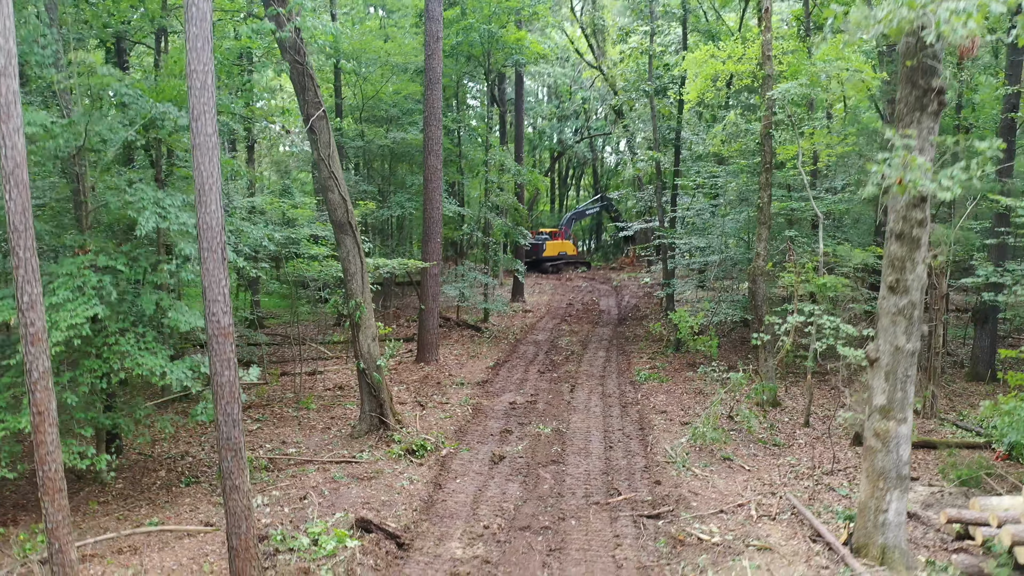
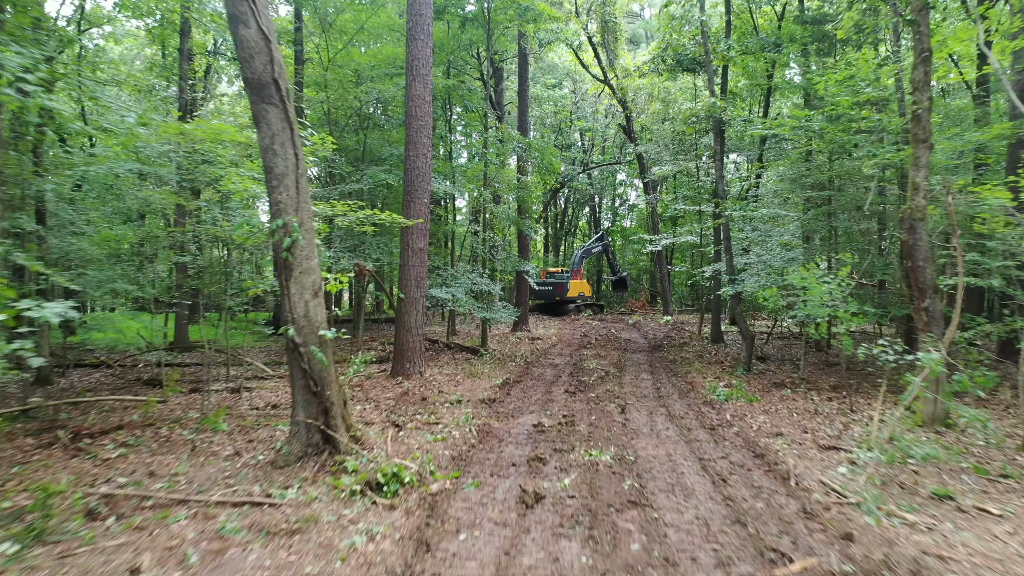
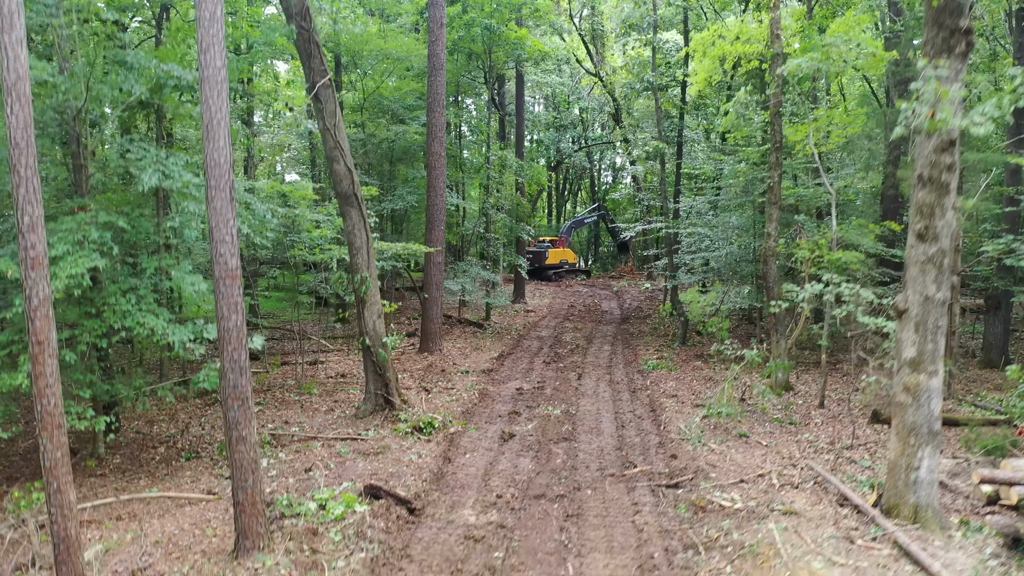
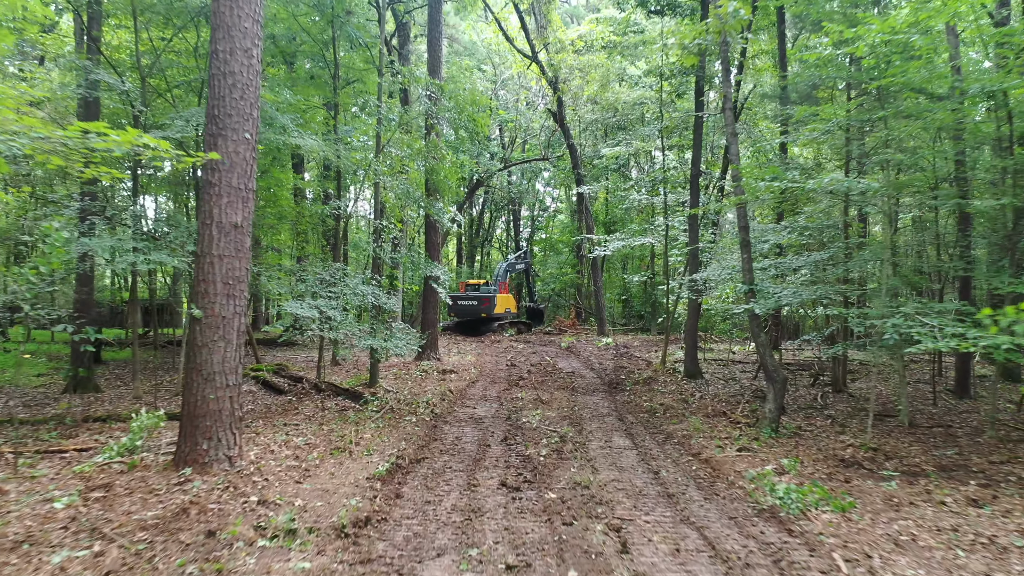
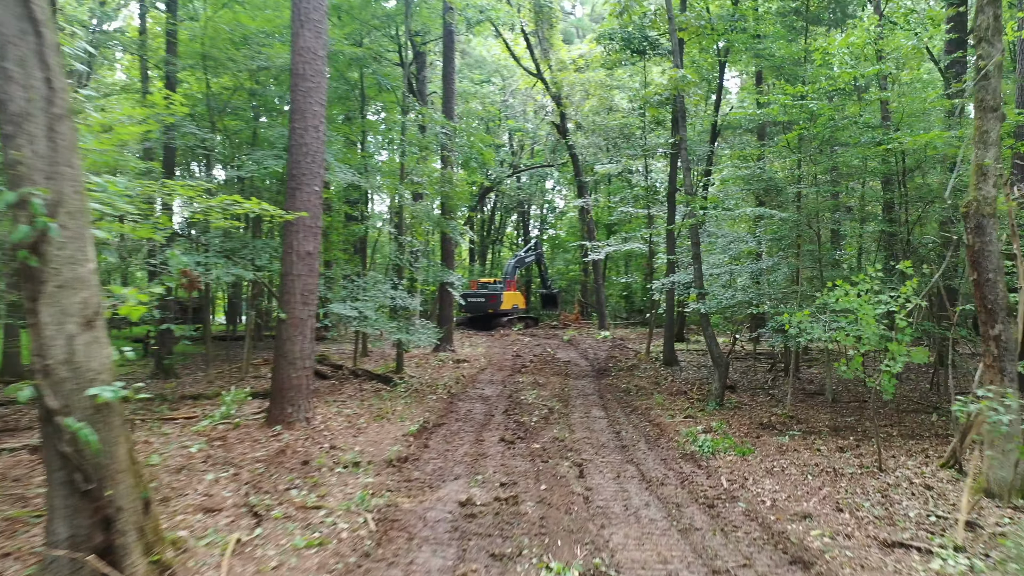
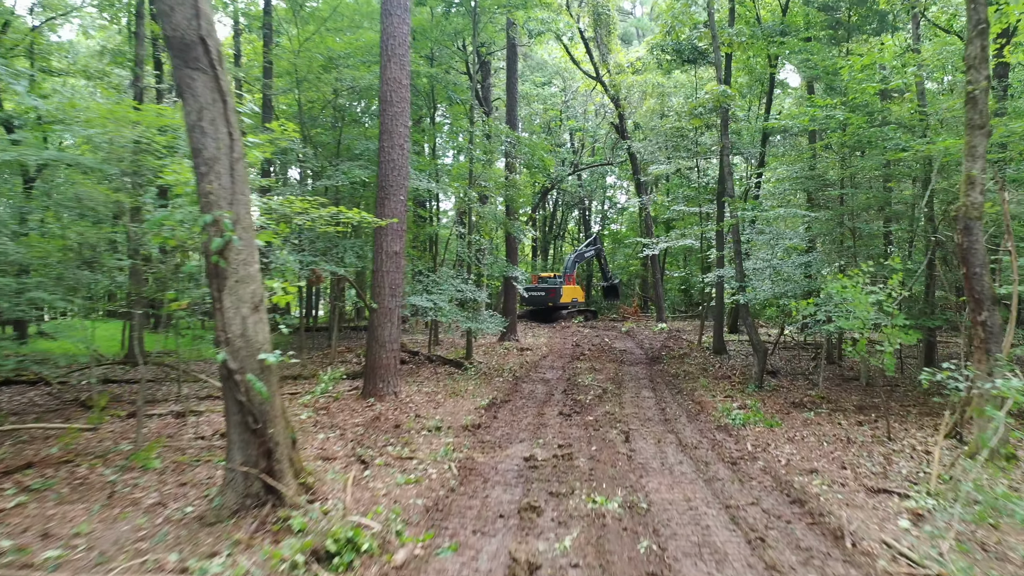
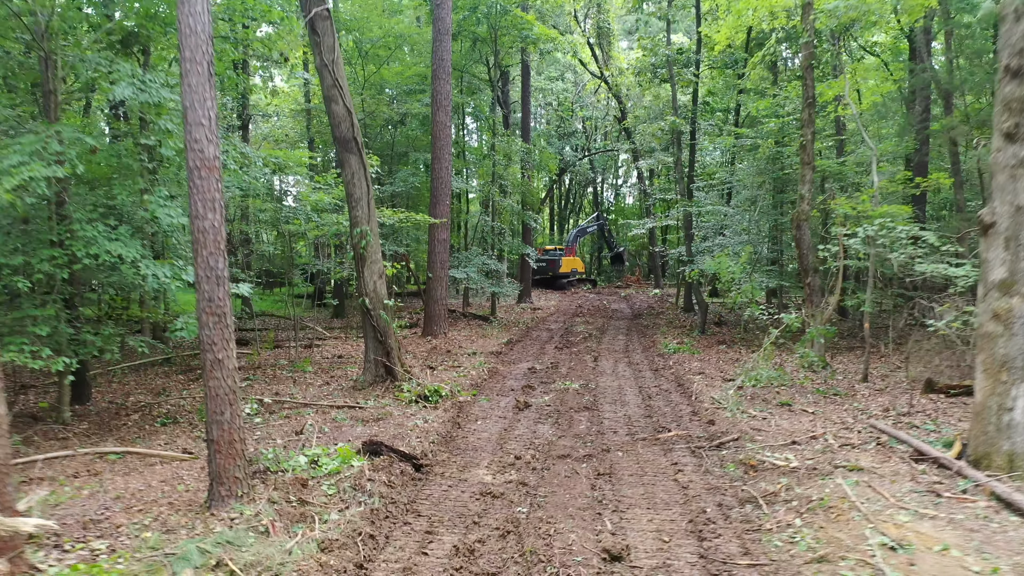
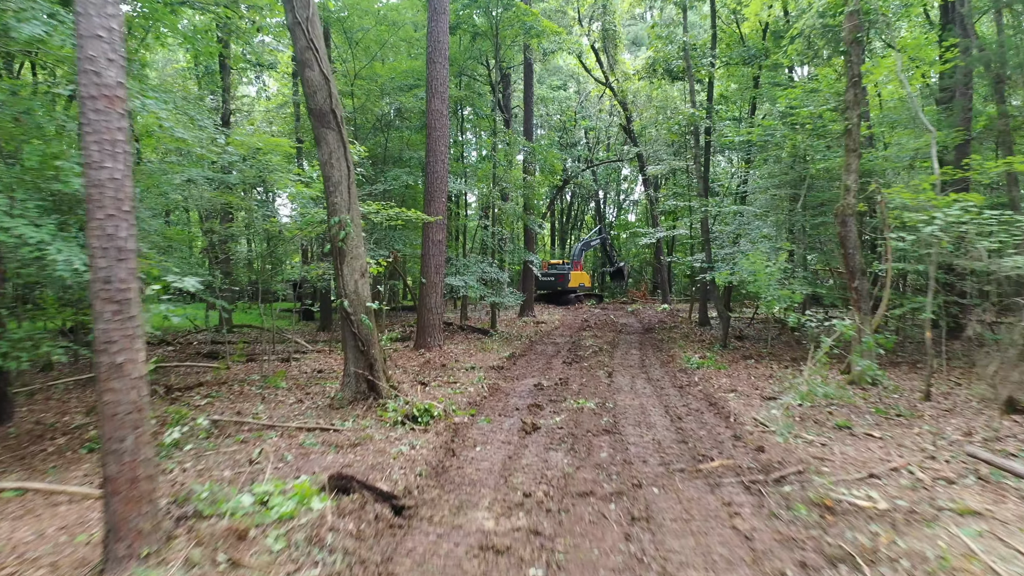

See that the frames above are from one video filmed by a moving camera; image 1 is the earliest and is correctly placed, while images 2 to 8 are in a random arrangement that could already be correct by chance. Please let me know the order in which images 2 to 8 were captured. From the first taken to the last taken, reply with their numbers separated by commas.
3, 7, 8, 2, 6, 5, 4
